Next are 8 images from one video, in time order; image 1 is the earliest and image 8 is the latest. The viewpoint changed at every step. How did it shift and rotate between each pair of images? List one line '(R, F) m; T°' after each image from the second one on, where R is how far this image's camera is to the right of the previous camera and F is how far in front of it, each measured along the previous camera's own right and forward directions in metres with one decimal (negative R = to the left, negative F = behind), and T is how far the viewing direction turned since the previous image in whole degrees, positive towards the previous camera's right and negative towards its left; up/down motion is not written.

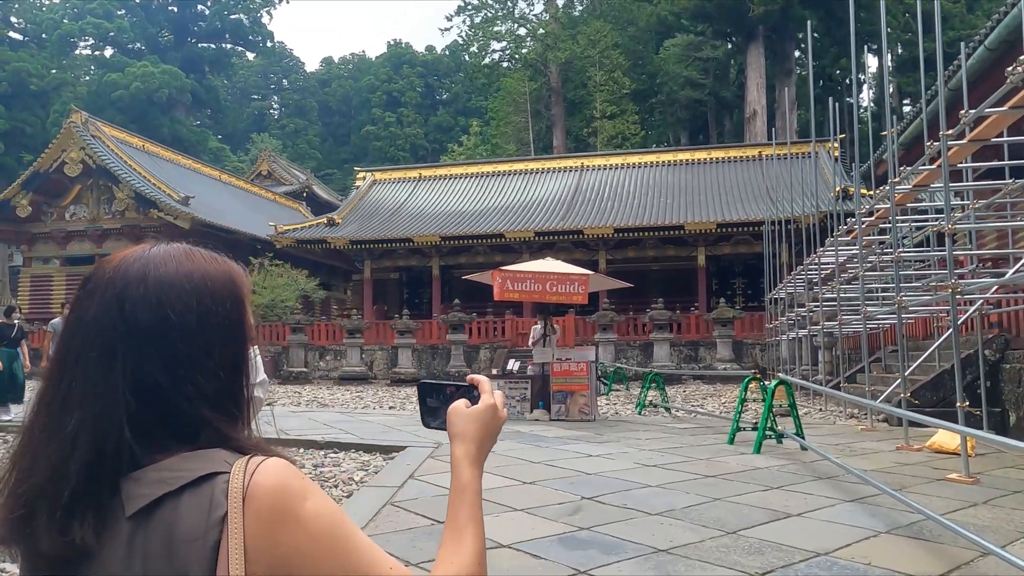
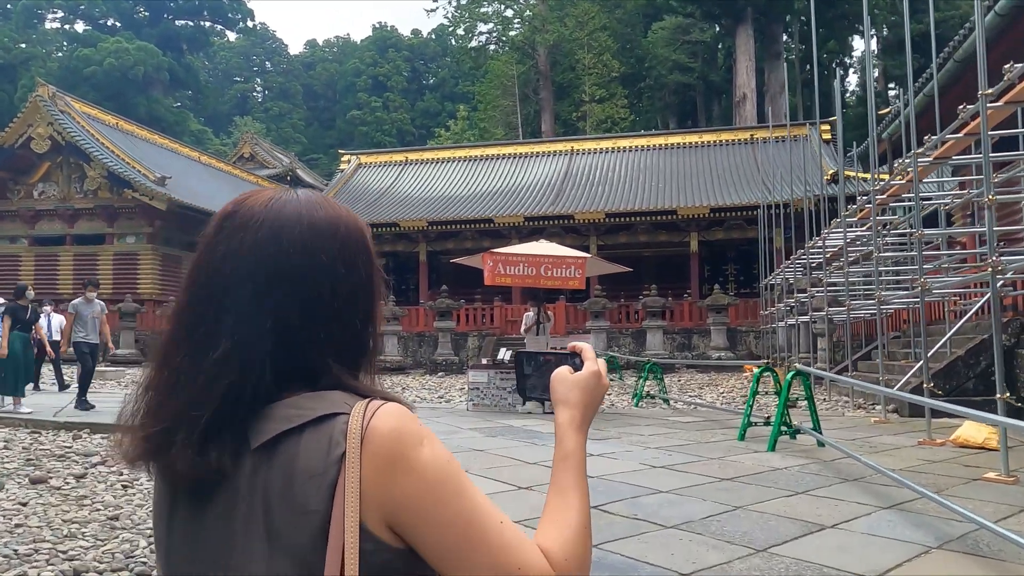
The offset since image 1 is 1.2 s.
(0.0, +0.4) m; +1°
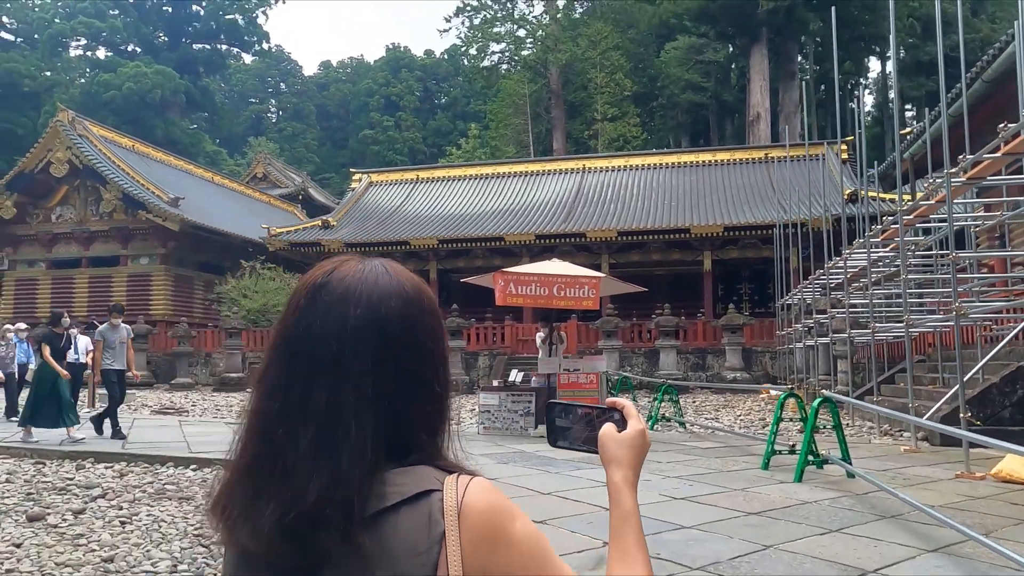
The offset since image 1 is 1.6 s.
(0.0, +0.2) m; -1°
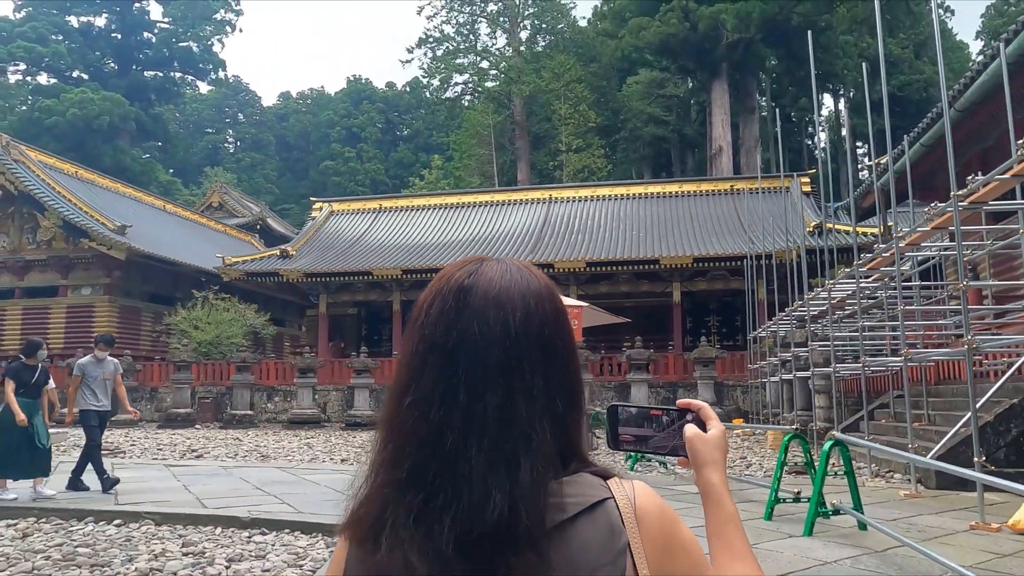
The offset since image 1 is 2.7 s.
(-0.1, +0.5) m; +3°
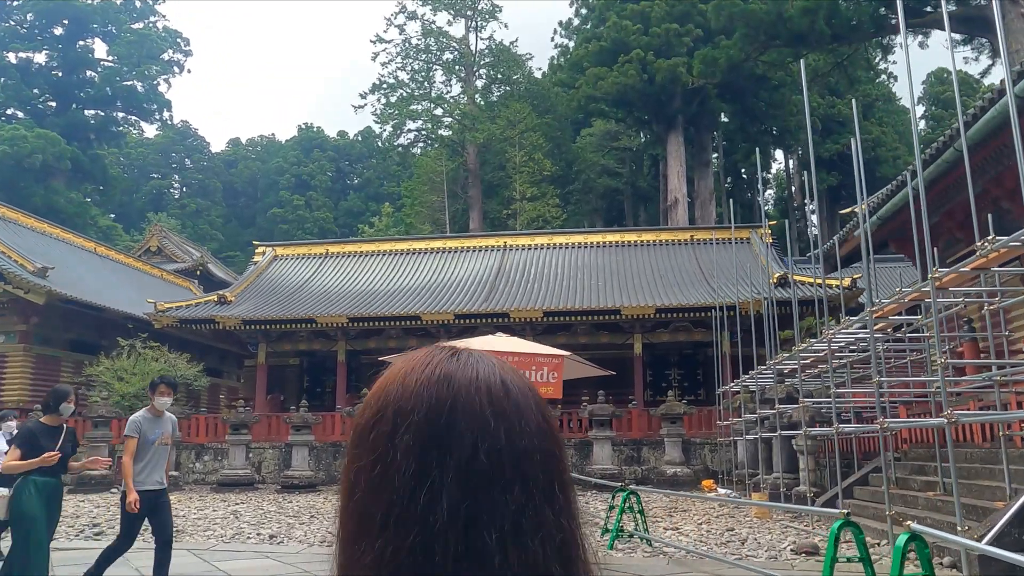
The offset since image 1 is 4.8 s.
(-0.1, +1.0) m; +4°
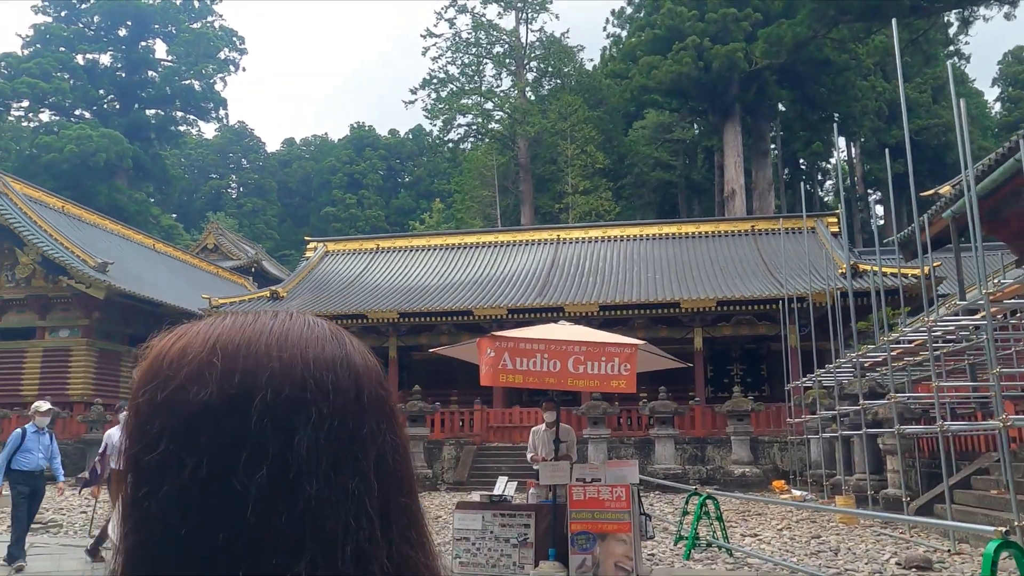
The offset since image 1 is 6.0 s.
(-0.1, +0.5) m; -4°
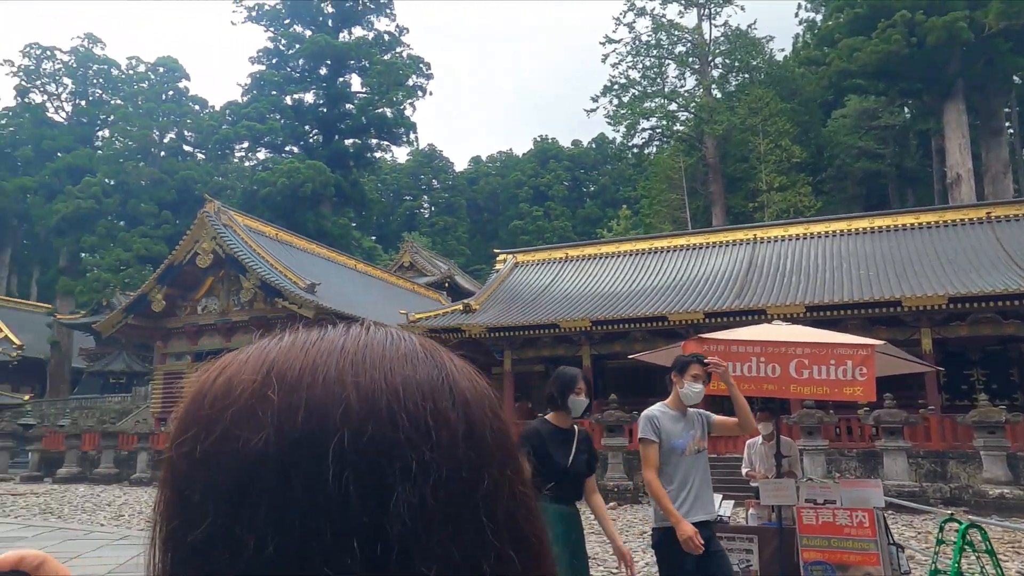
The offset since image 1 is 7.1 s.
(-0.1, +0.4) m; -13°
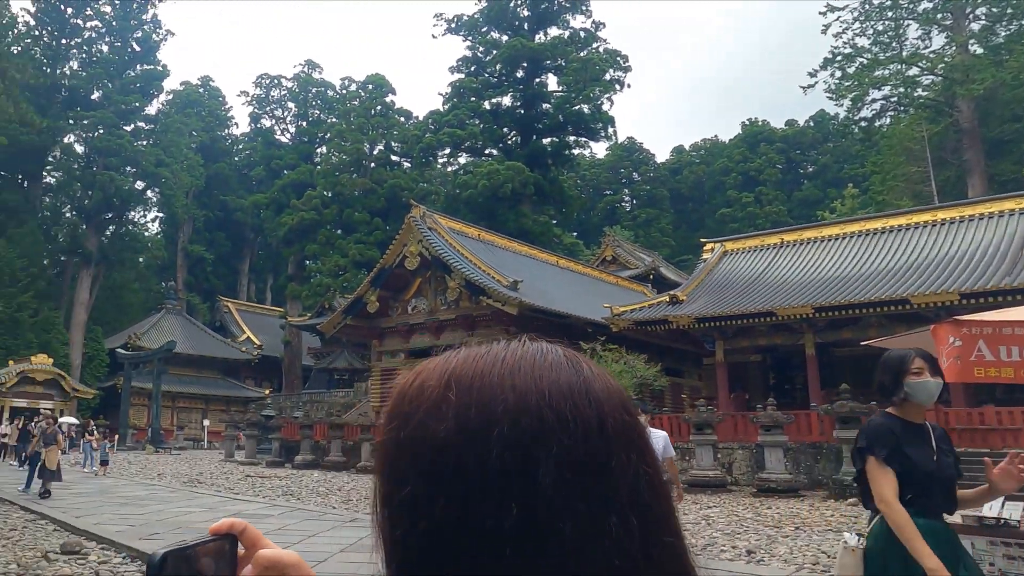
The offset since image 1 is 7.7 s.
(-0.5, +0.4) m; -13°
